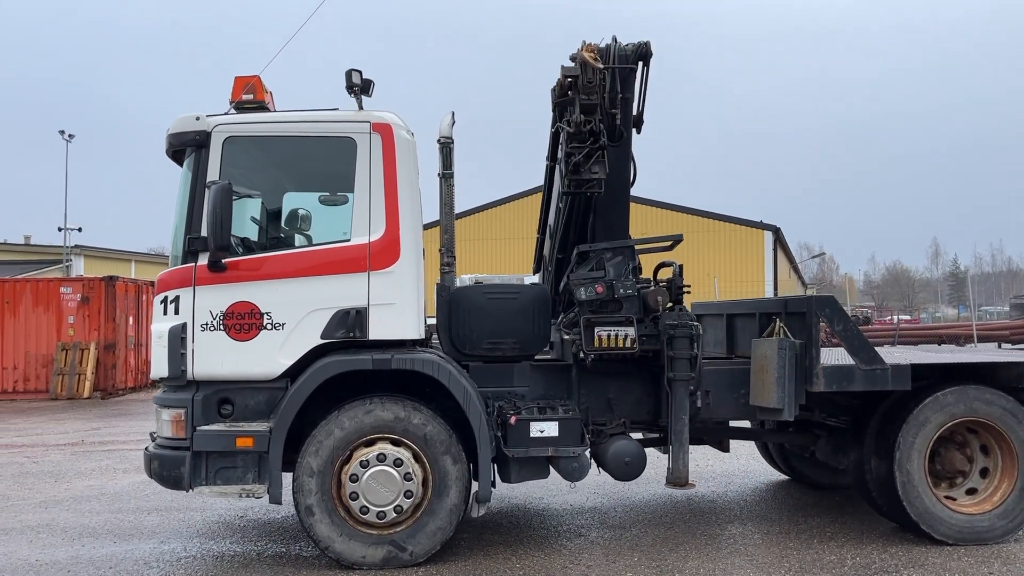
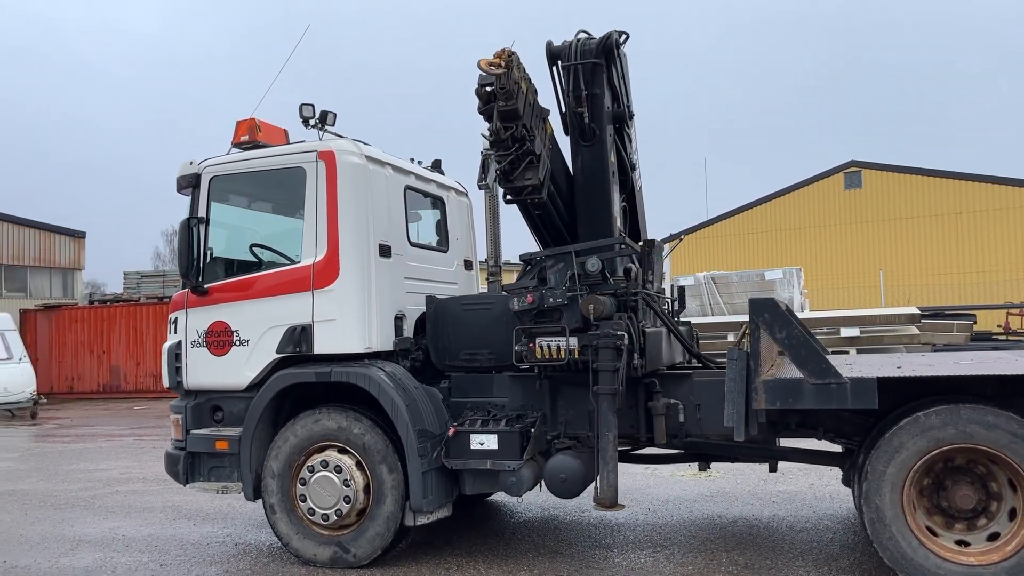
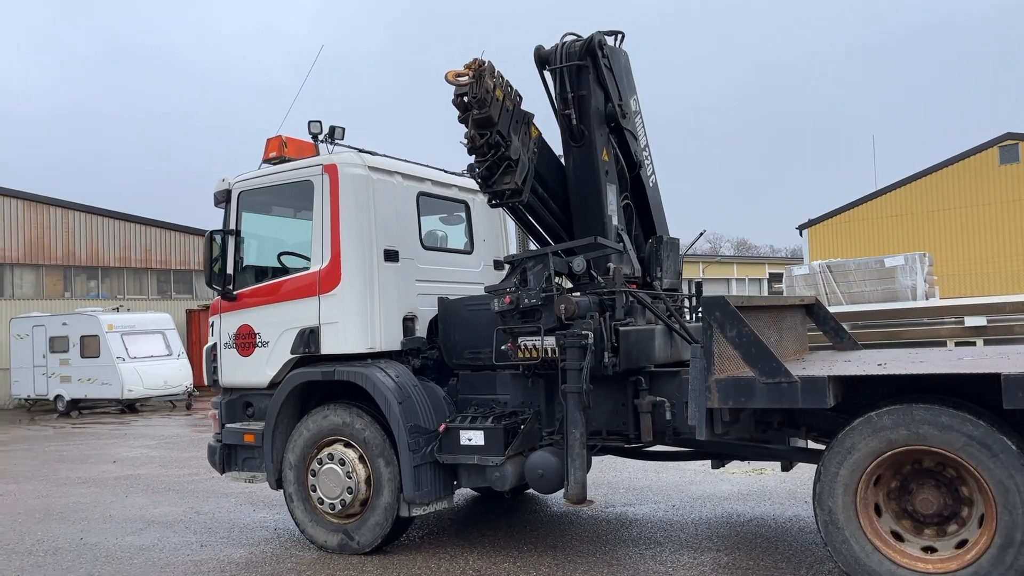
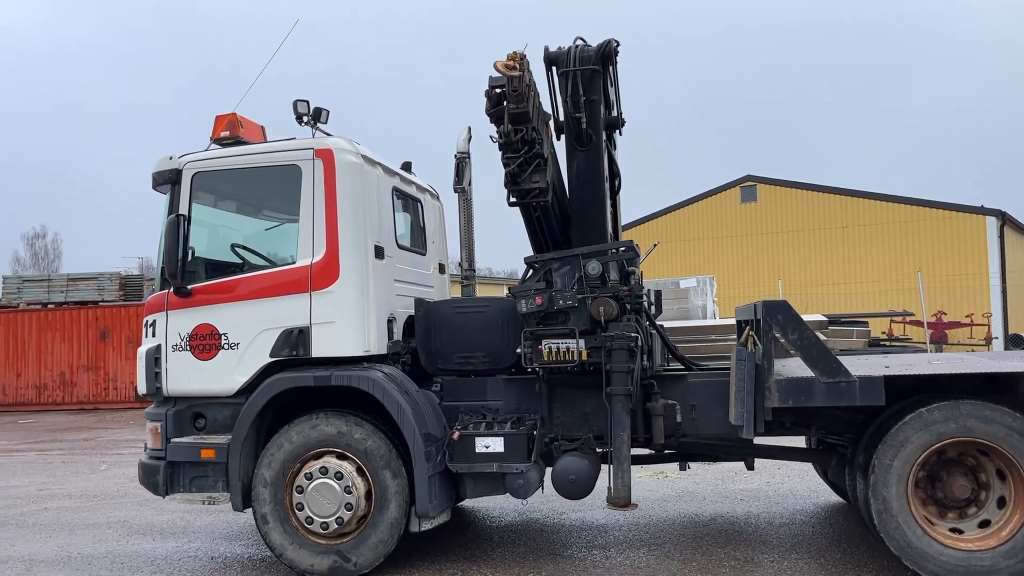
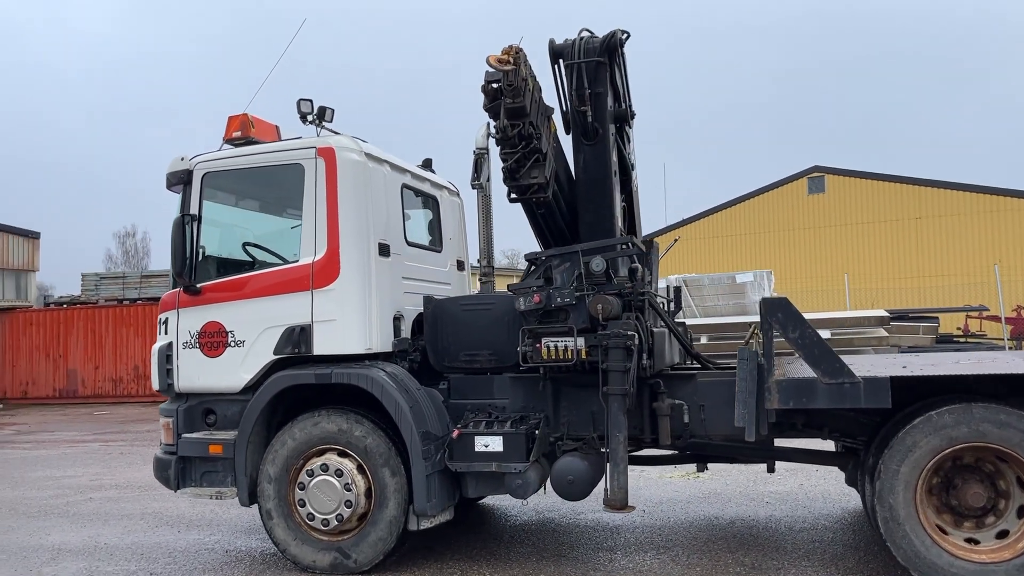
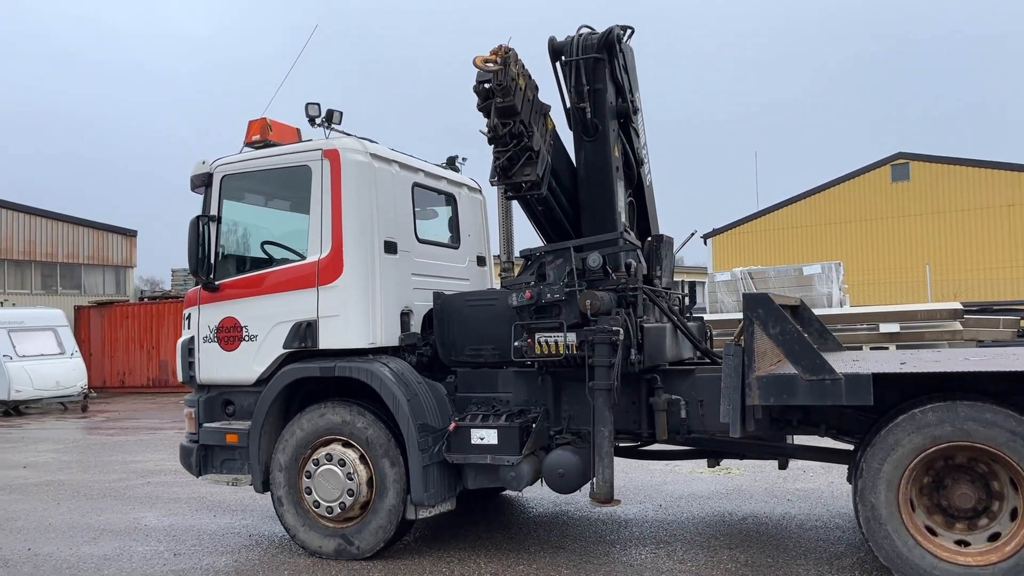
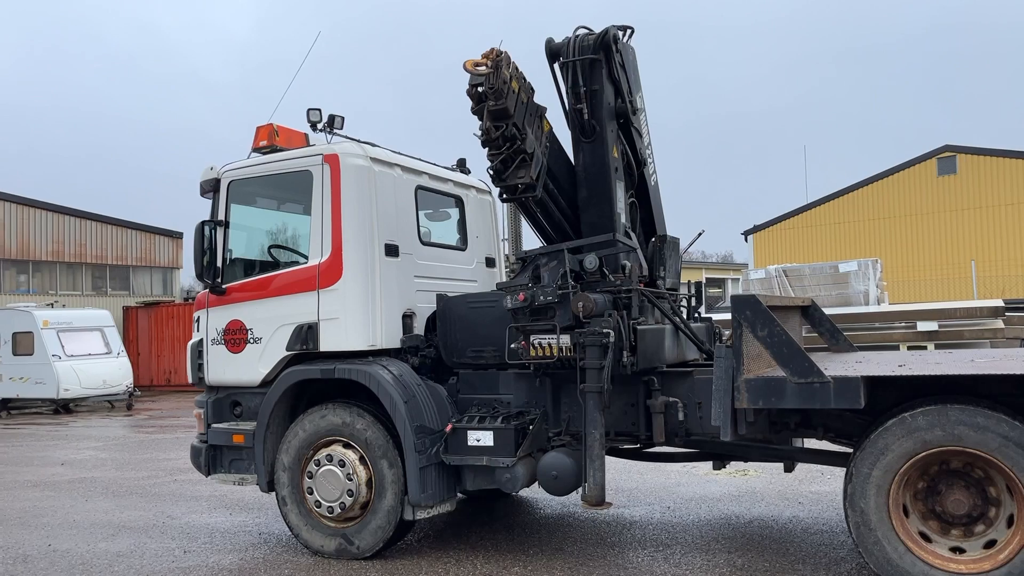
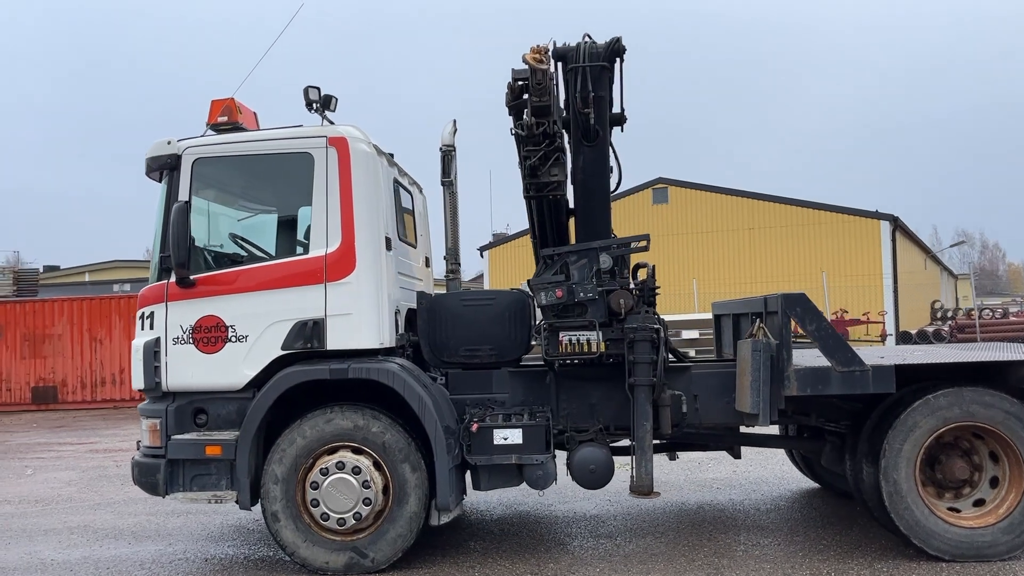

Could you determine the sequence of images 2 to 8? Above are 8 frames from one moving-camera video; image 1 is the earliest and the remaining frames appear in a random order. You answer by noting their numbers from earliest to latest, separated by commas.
8, 4, 5, 2, 6, 7, 3
